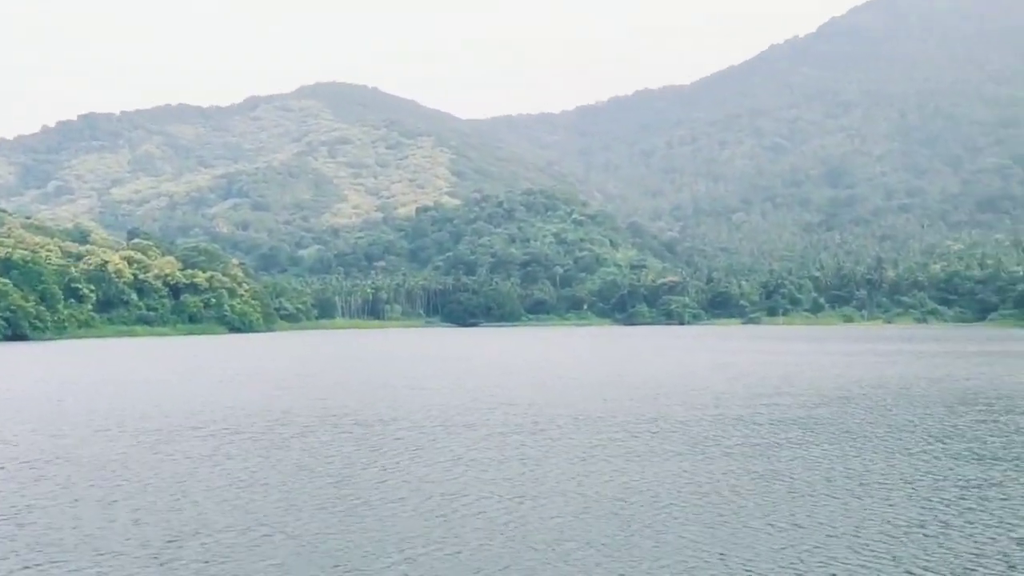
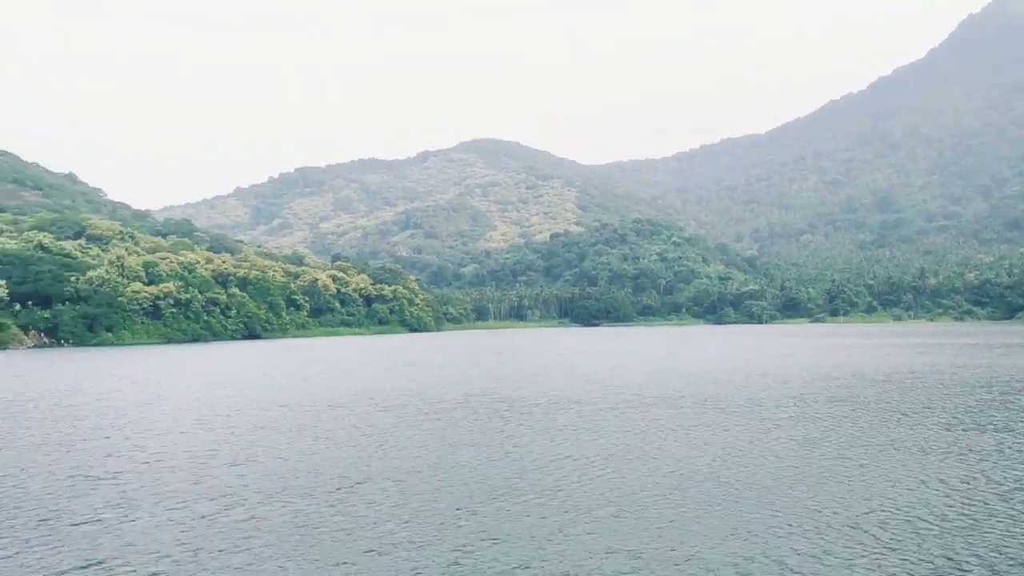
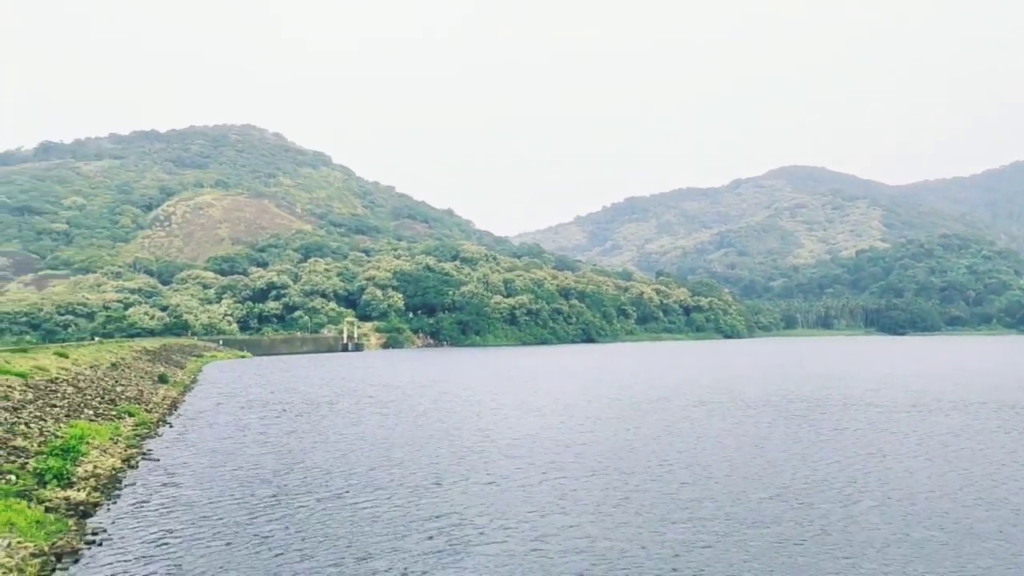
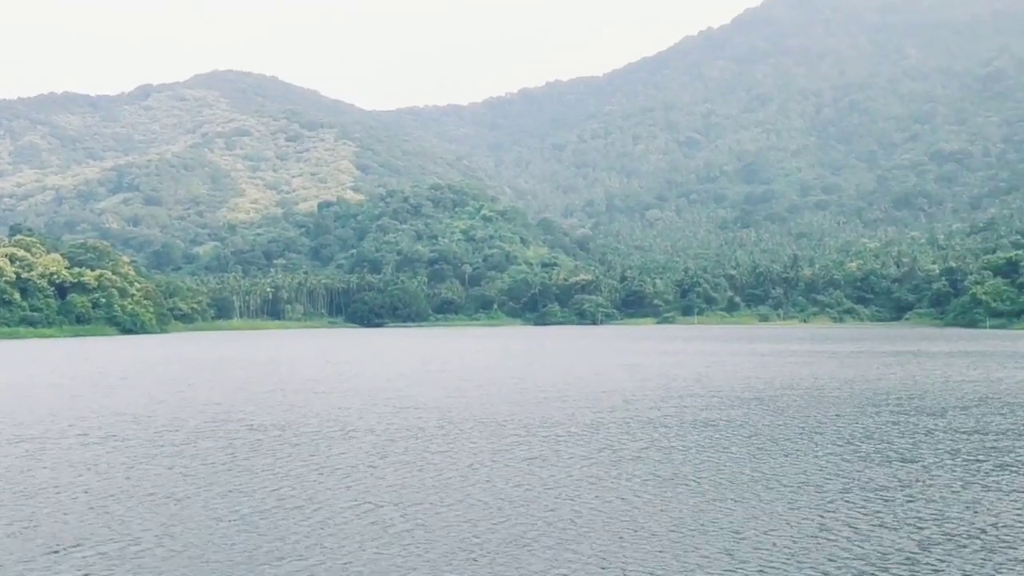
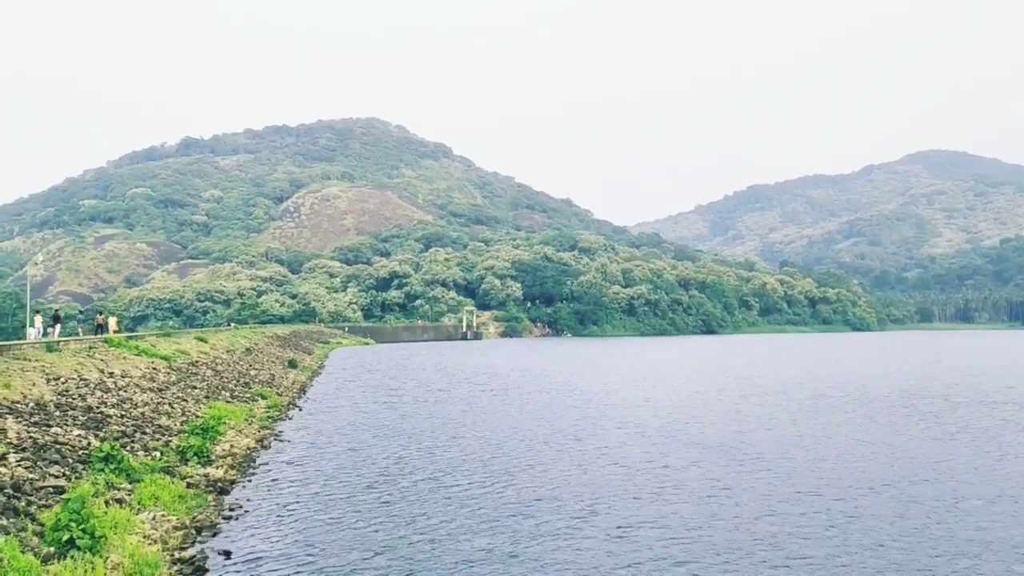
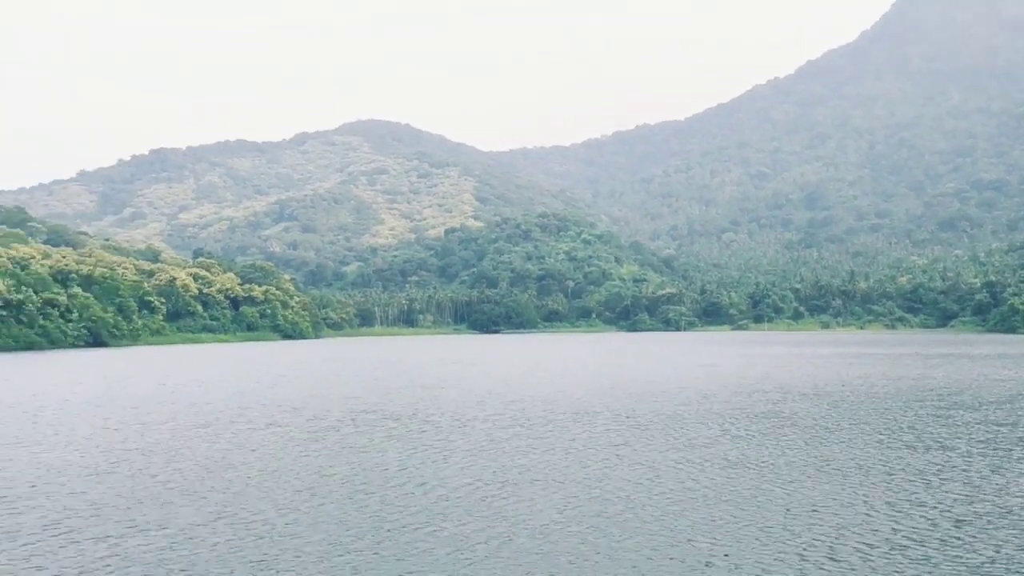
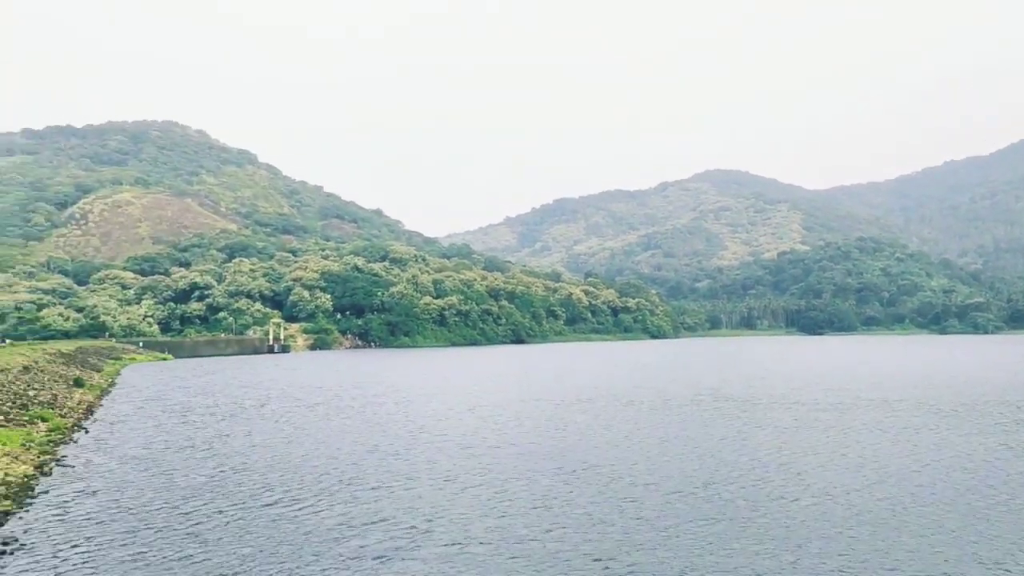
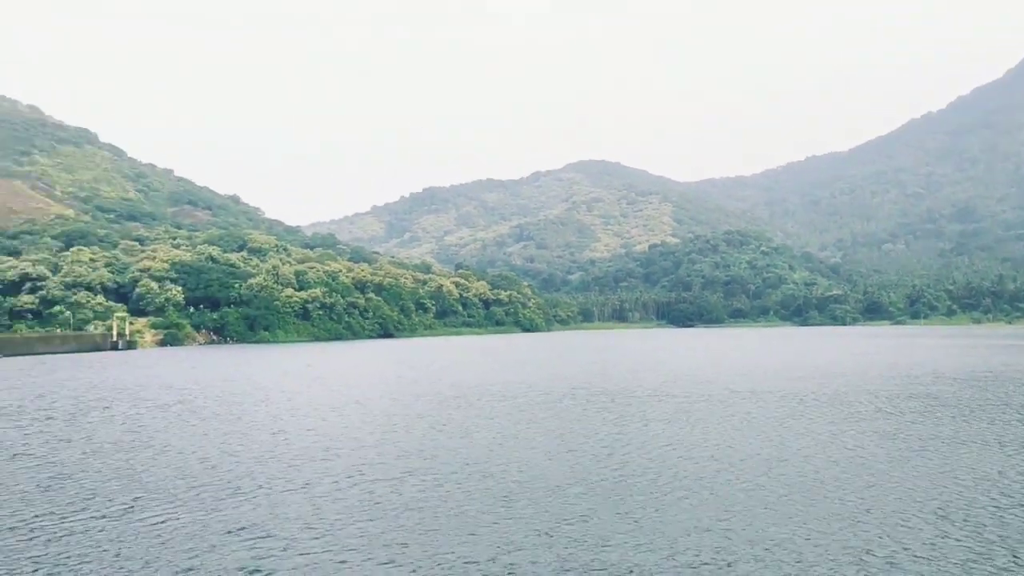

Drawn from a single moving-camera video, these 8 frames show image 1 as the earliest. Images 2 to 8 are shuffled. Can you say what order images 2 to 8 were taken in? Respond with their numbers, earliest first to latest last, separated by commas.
4, 6, 2, 8, 7, 3, 5
